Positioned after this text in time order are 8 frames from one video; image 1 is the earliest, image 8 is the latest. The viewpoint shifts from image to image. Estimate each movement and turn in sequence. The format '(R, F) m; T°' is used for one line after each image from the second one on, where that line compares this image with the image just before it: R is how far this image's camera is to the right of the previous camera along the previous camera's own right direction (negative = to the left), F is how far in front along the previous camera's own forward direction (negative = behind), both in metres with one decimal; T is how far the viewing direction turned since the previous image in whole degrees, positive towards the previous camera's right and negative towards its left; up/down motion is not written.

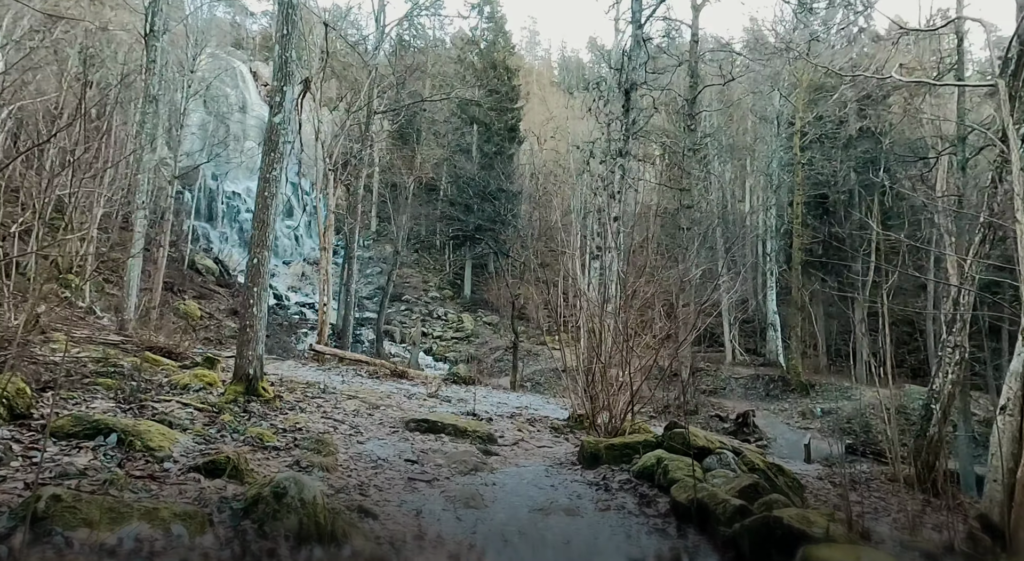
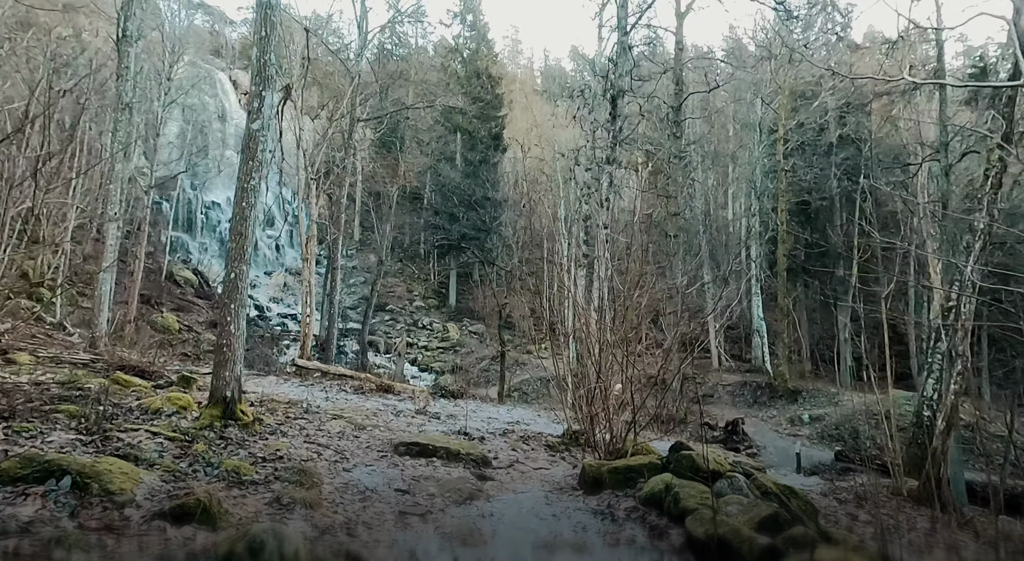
(0.0, +0.2) m; +1°
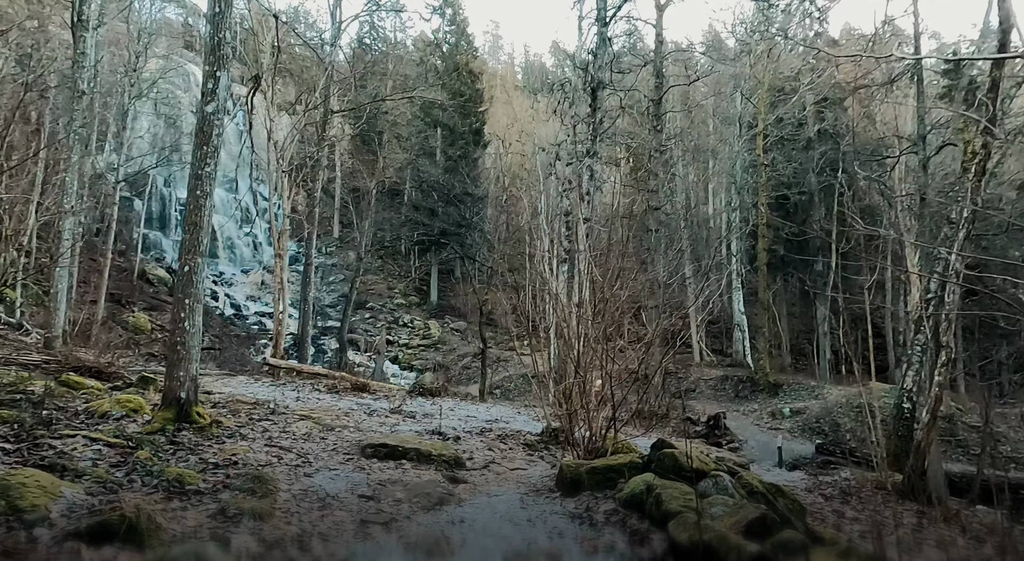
(0.0, +0.2) m; +1°
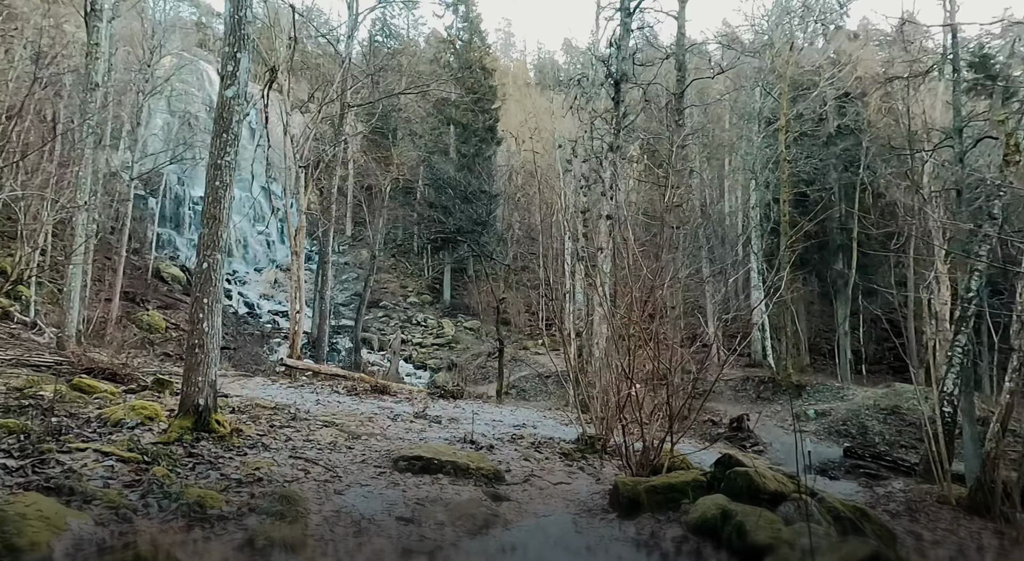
(-0.1, +0.3) m; -1°
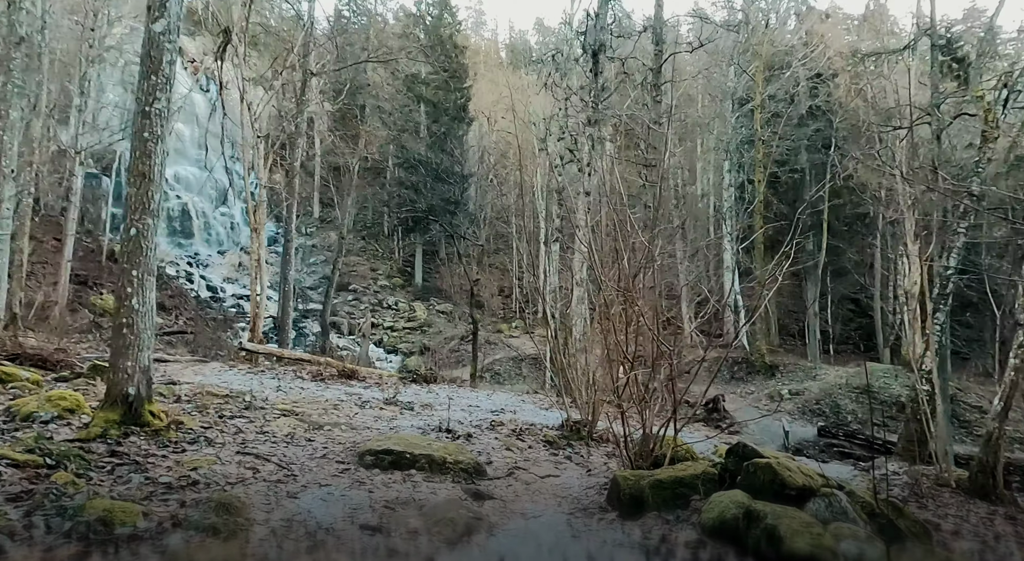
(0.0, +0.4) m; +2°
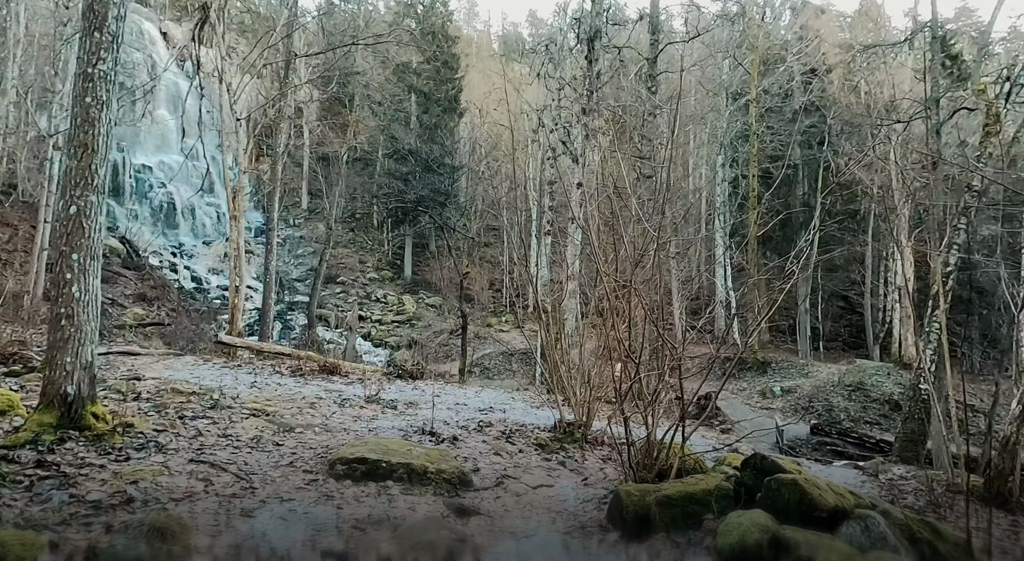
(0.0, +0.3) m; +1°
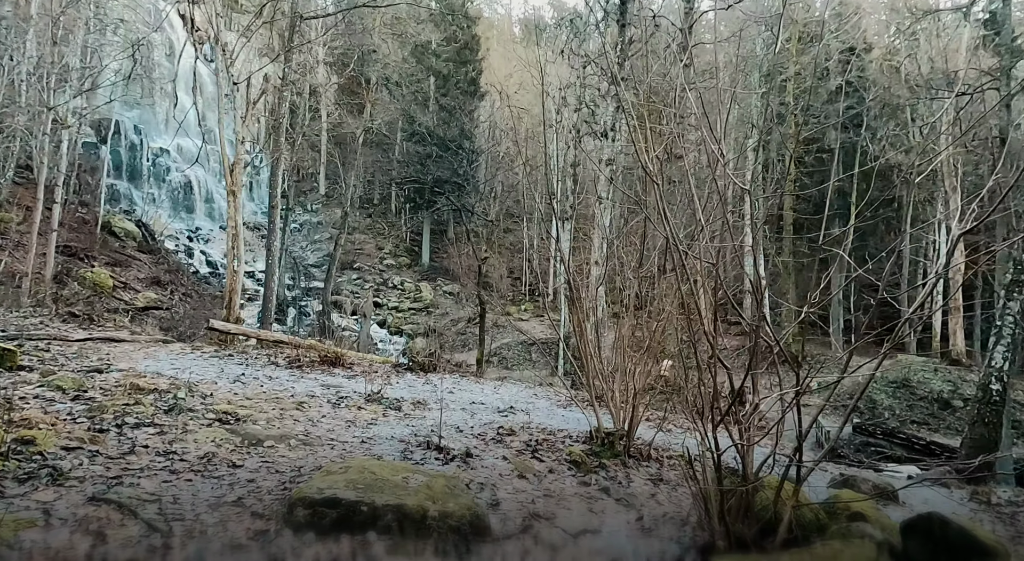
(0.0, +0.7) m; -2°
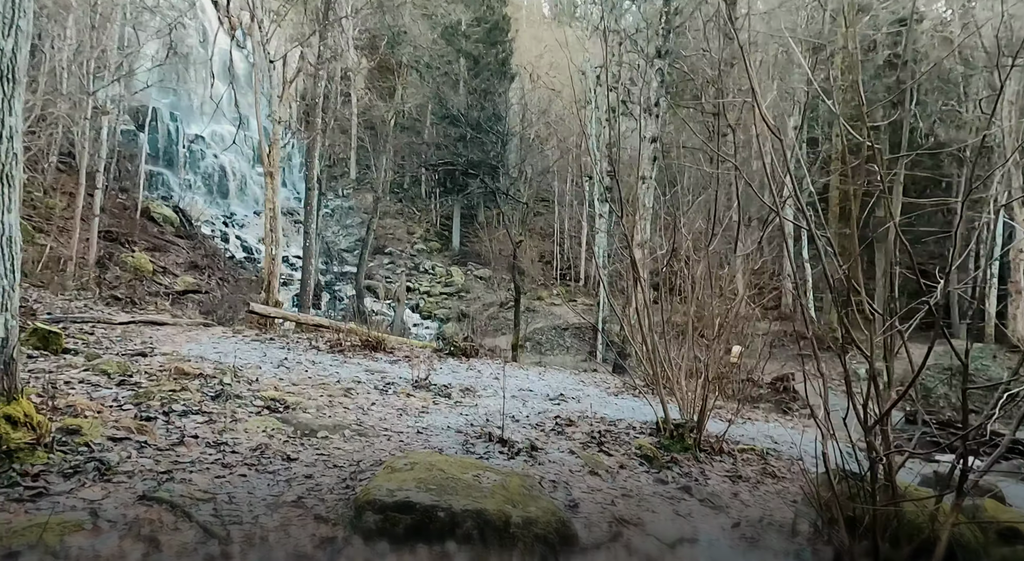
(-0.1, +0.2) m; -2°
